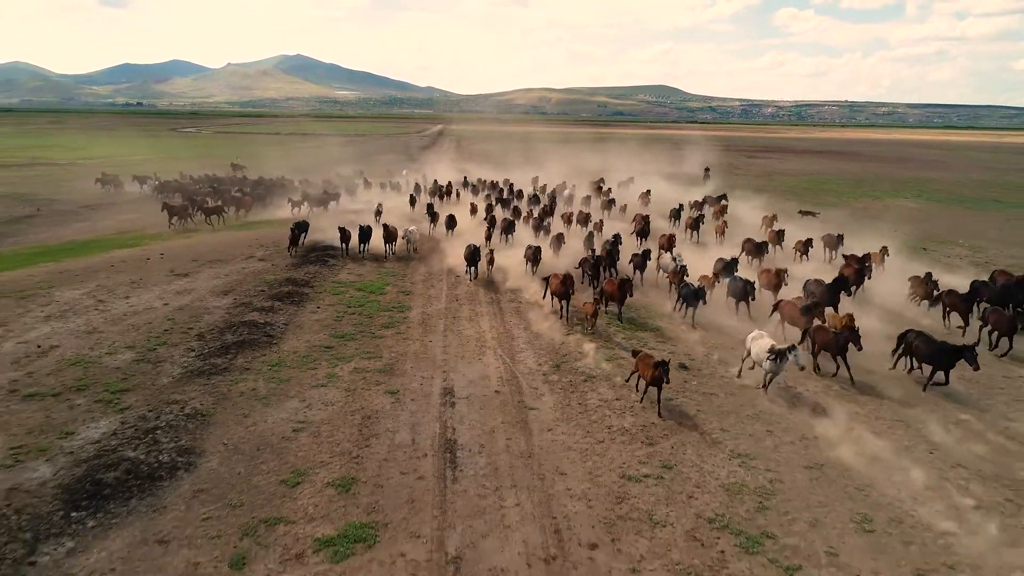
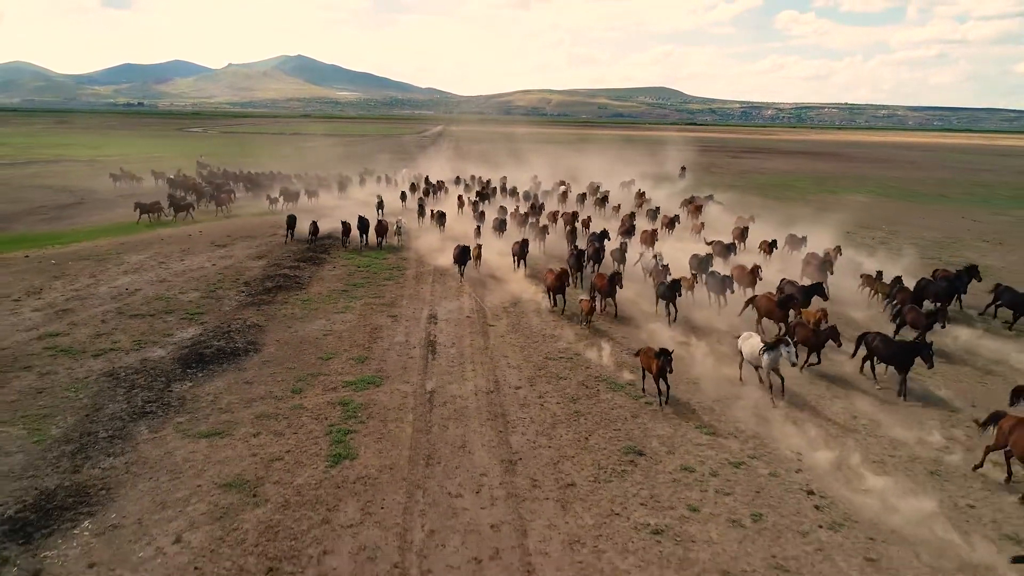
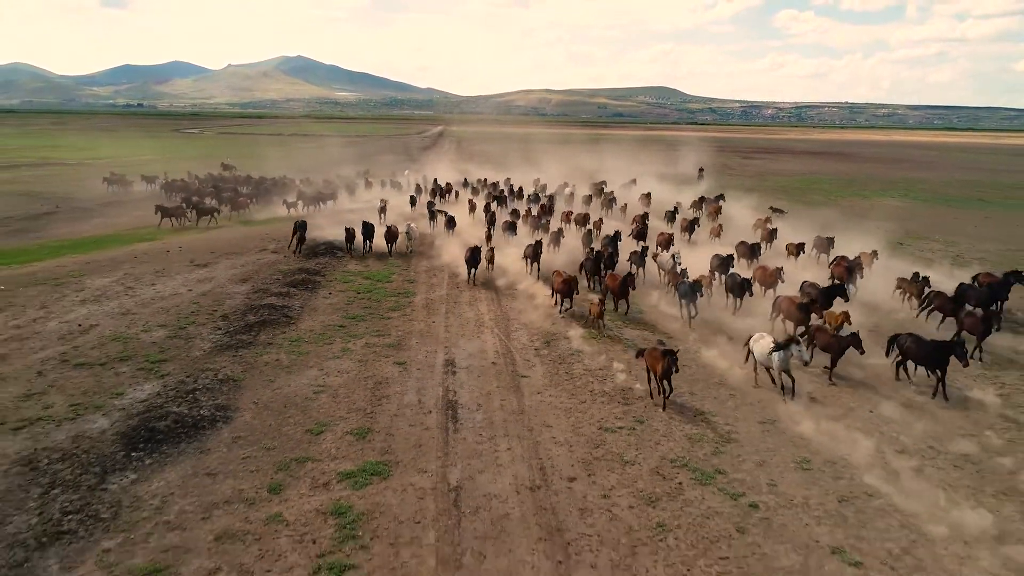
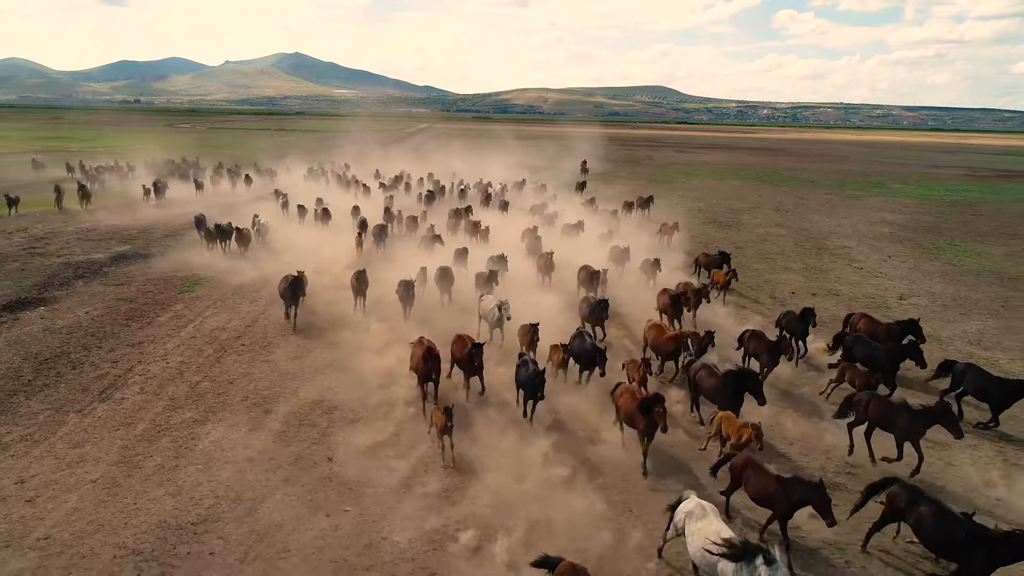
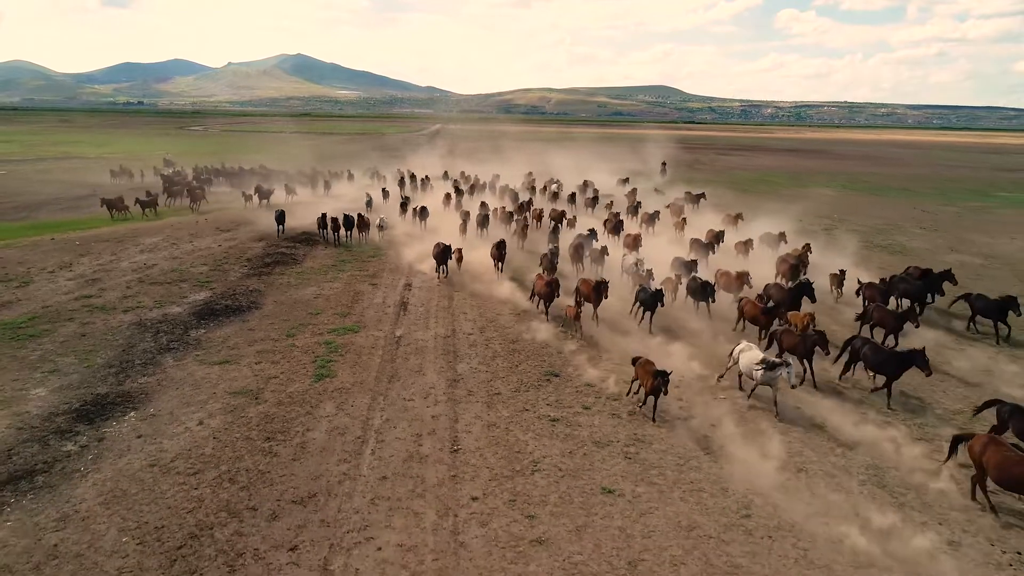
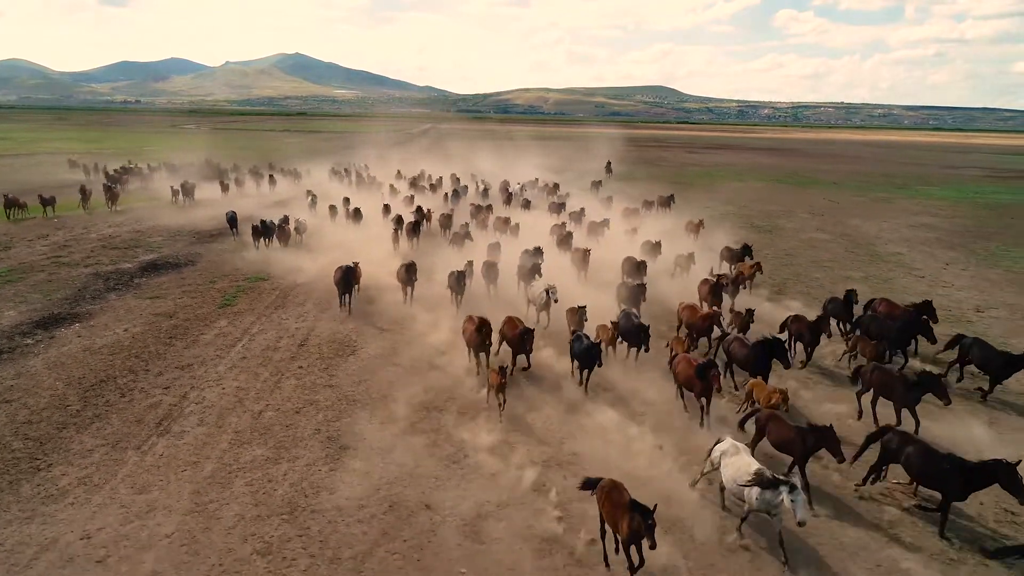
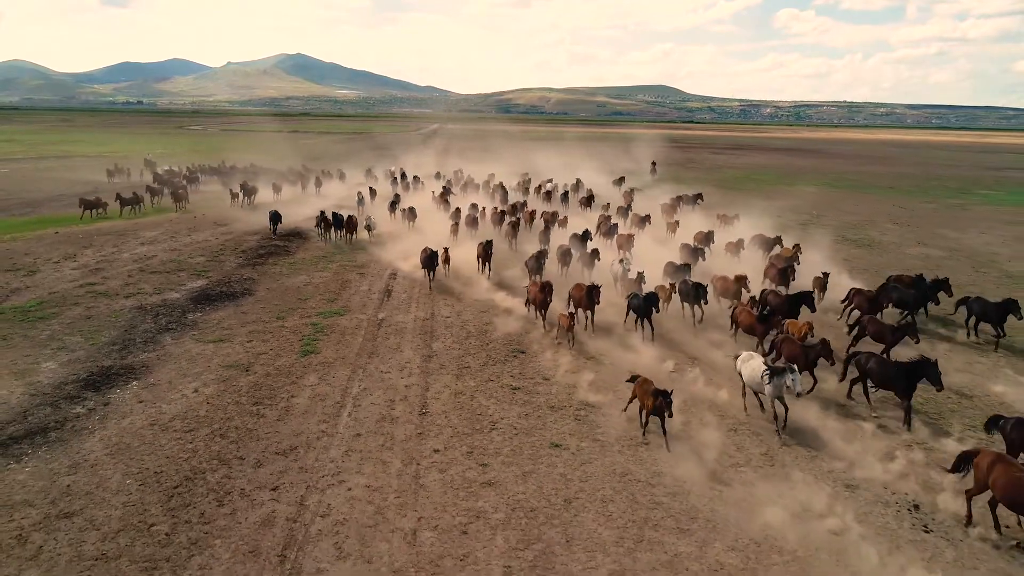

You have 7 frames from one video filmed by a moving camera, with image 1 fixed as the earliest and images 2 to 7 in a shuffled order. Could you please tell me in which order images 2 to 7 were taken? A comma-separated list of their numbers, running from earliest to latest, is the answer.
3, 2, 5, 7, 6, 4
